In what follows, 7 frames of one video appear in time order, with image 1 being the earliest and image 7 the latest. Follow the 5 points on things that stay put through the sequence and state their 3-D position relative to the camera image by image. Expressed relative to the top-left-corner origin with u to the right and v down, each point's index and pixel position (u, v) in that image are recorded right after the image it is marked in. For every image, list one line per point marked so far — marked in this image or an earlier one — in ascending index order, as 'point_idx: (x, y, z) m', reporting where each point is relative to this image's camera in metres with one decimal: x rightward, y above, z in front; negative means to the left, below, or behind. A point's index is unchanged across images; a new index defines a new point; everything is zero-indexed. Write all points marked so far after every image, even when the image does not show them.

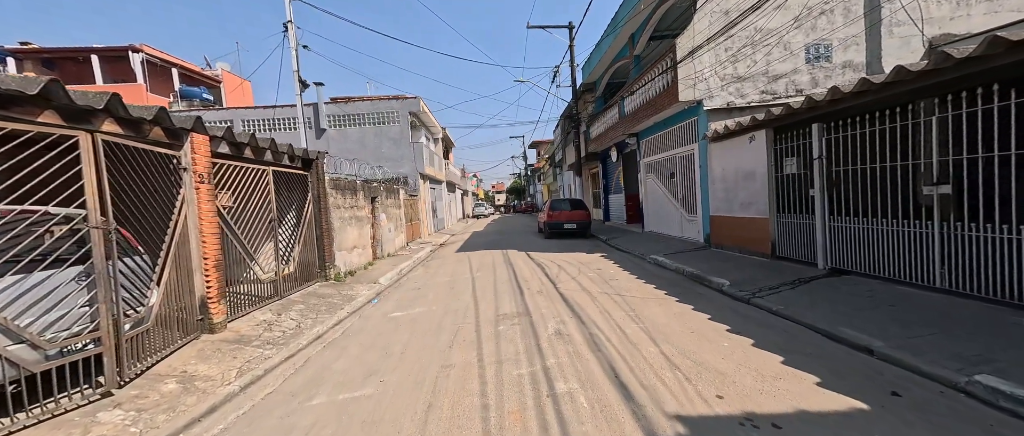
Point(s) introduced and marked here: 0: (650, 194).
0: (+4.6, +0.8, +12.8) m
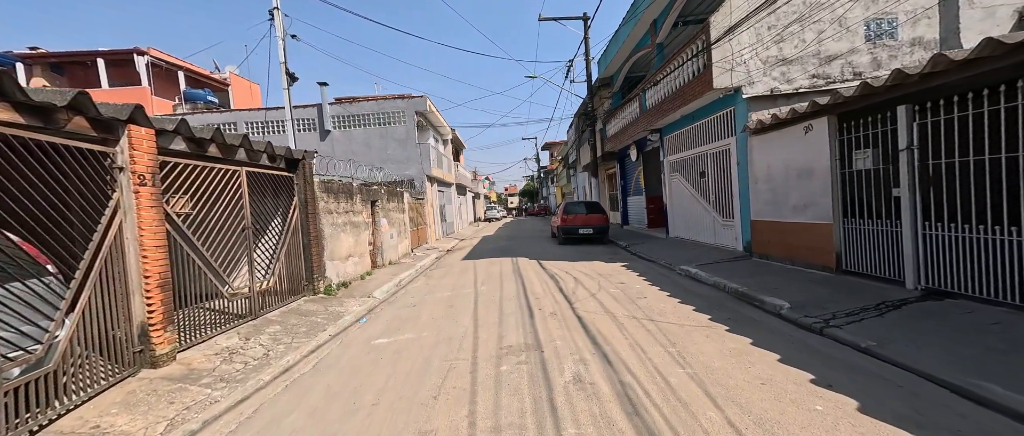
0: (+4.9, +0.6, +11.6) m
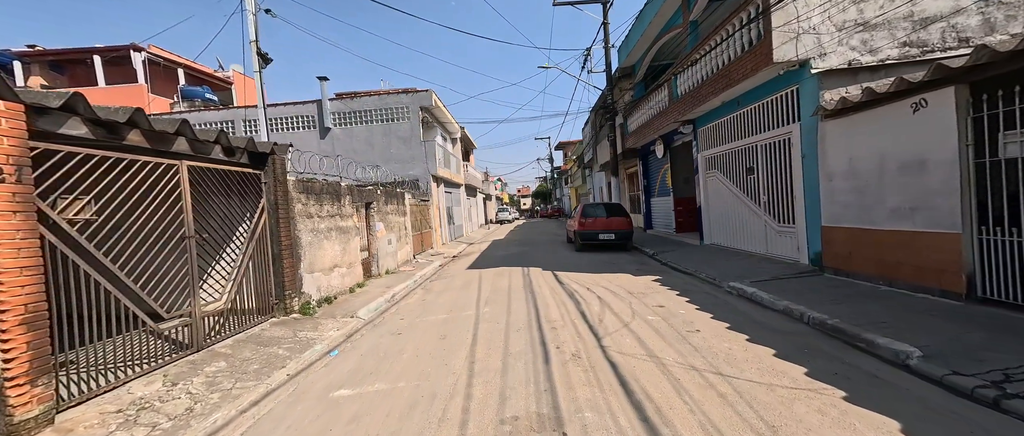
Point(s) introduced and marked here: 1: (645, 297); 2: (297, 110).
0: (+5.2, +0.5, +10.0) m
1: (+2.0, -1.2, +6.2) m
2: (-9.3, +4.6, +17.3) m
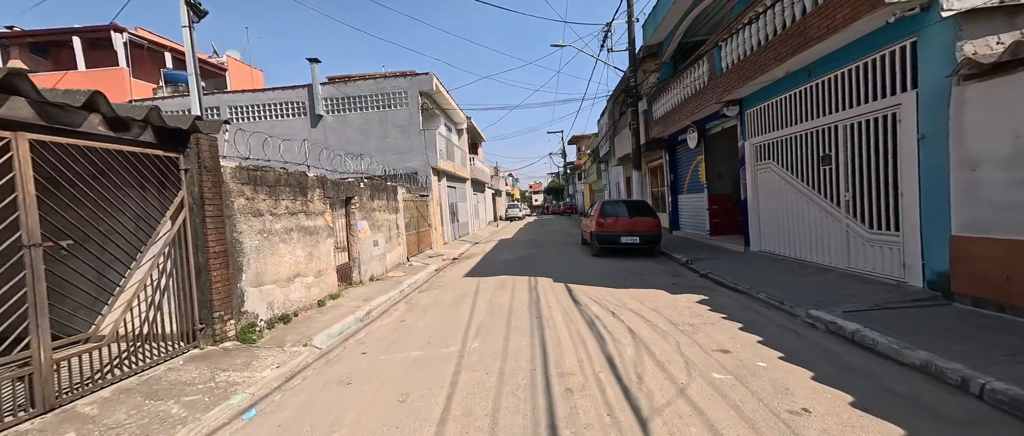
0: (+5.3, +0.5, +8.1) m
1: (+2.0, -1.3, +4.4) m
2: (-9.0, +4.8, +15.8) m
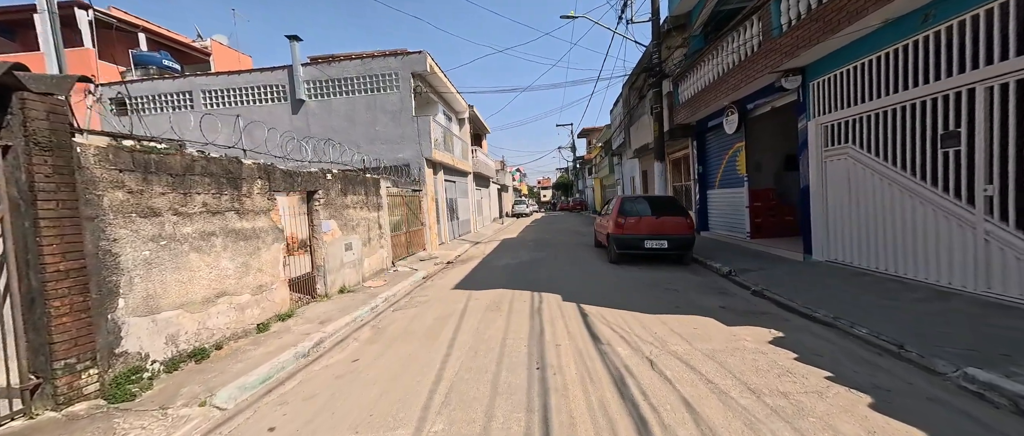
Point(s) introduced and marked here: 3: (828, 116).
0: (+5.3, +0.5, +6.3) m
1: (+1.9, -1.3, +2.6) m
2: (-8.8, +4.9, +14.2) m
3: (+5.3, +1.7, +6.8) m
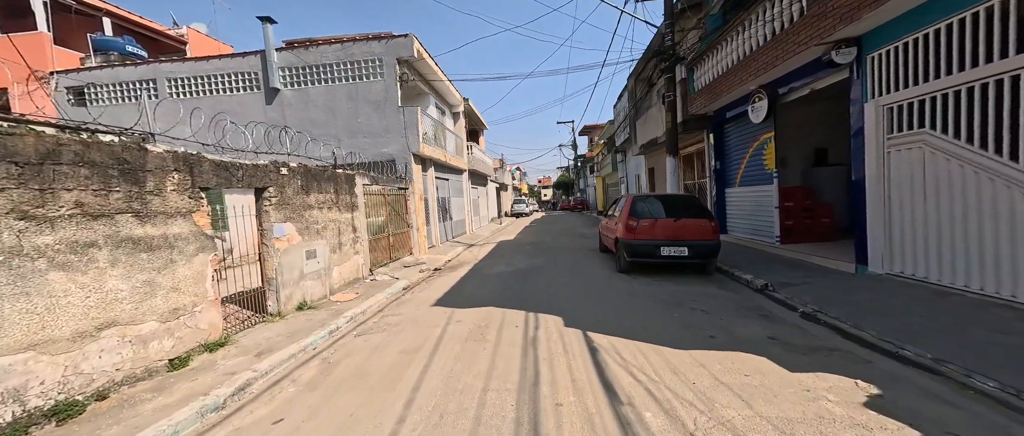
0: (+5.1, +0.4, +5.0) m
1: (+1.8, -1.4, +1.3) m
2: (-8.9, +4.9, +12.9) m
3: (+5.2, +1.7, +5.5) m
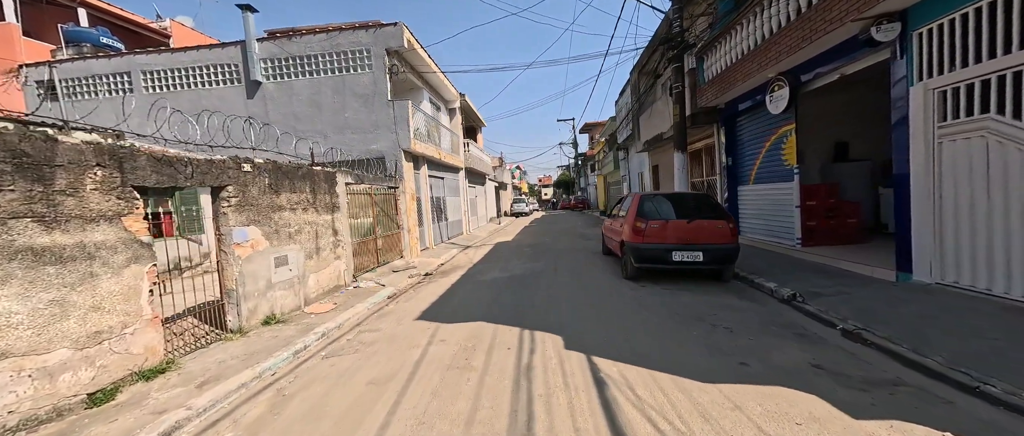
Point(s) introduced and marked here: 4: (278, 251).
0: (+5.0, +0.4, +4.2) m
1: (+1.7, -1.4, +0.6) m
2: (-9.0, +4.8, +12.1) m
3: (+5.1, +1.7, +4.7) m
4: (-3.7, -0.5, +6.3) m
